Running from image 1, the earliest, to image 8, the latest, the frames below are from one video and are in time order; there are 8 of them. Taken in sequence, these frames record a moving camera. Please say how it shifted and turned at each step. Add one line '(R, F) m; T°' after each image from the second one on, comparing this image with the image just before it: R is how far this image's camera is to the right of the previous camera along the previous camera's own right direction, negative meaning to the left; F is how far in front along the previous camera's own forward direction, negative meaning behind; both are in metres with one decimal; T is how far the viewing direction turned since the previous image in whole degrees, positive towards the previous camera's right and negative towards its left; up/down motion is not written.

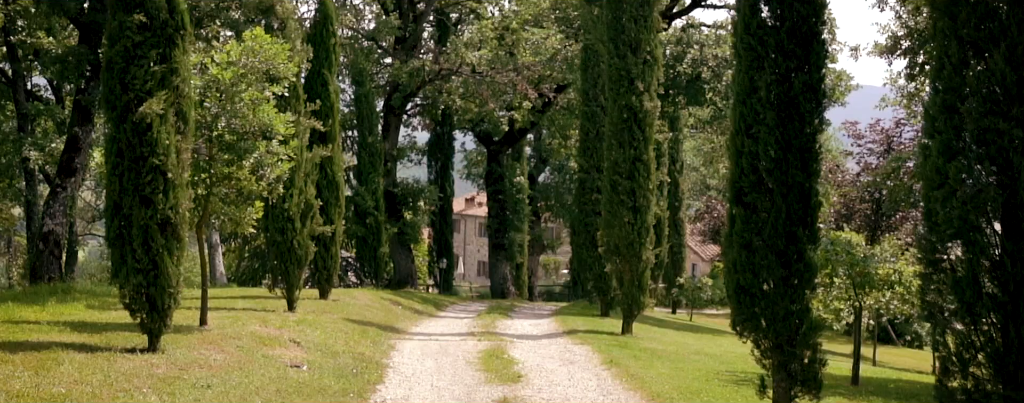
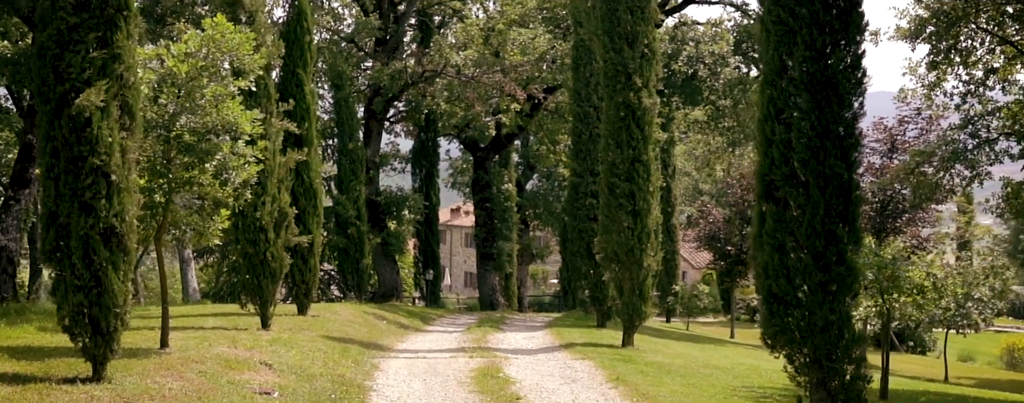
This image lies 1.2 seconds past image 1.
(-0.1, +1.5) m; +1°
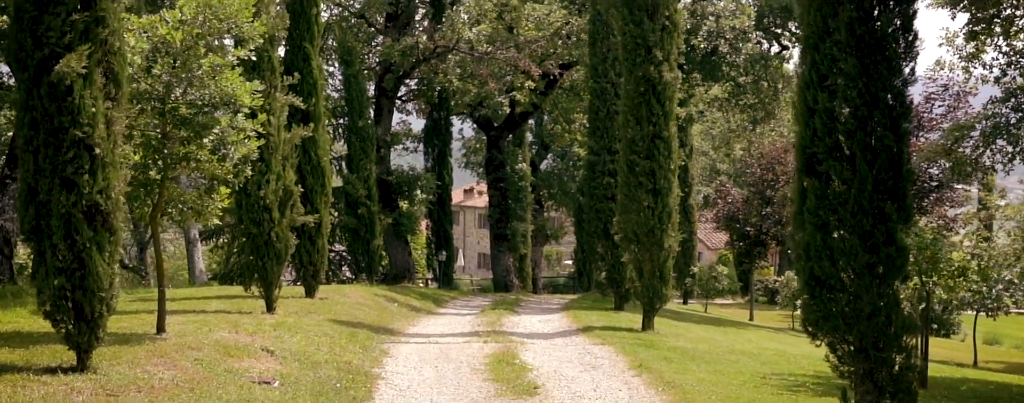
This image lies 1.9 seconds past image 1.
(0.0, +0.8) m; 0°
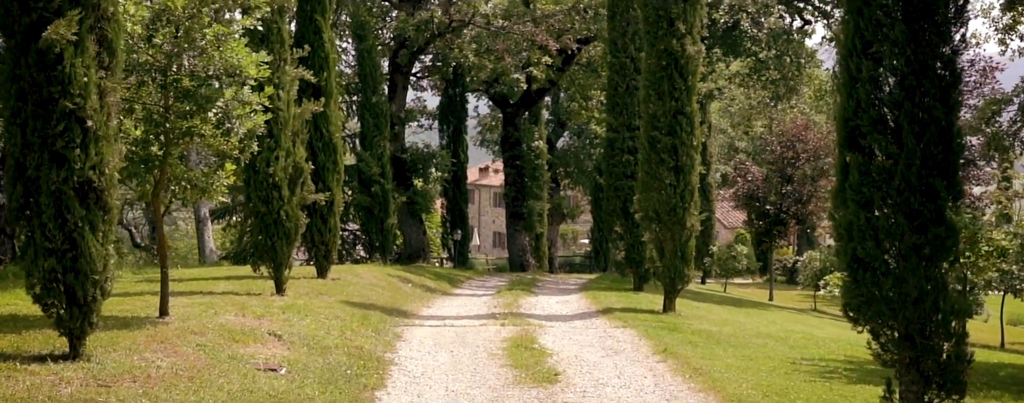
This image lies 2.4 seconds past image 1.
(0.0, +0.6) m; -1°
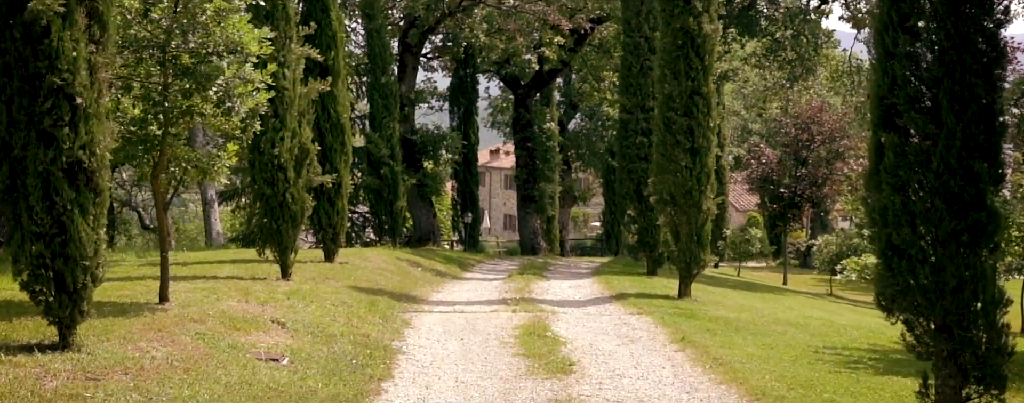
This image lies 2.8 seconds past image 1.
(0.0, +0.5) m; 0°
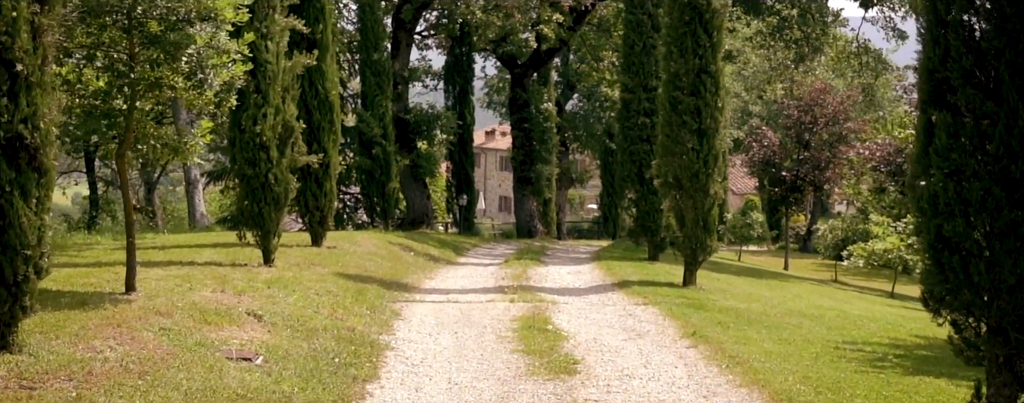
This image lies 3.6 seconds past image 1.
(0.0, +1.0) m; 0°
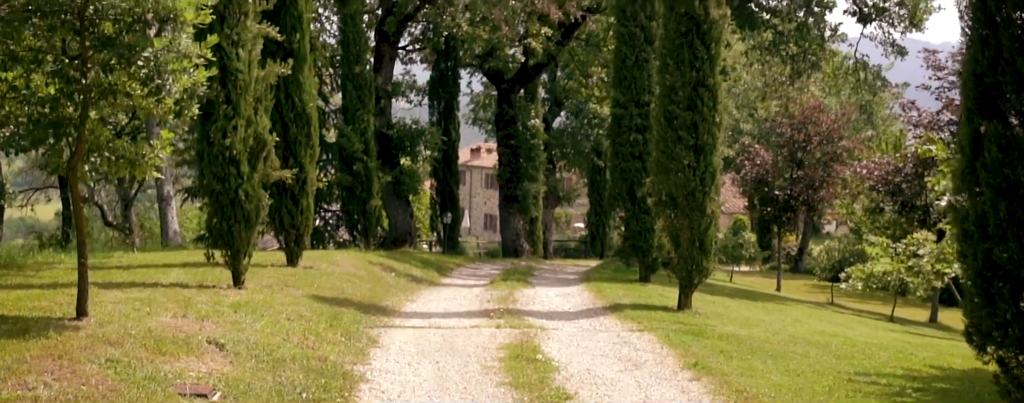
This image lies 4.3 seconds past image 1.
(0.0, +0.9) m; +1°
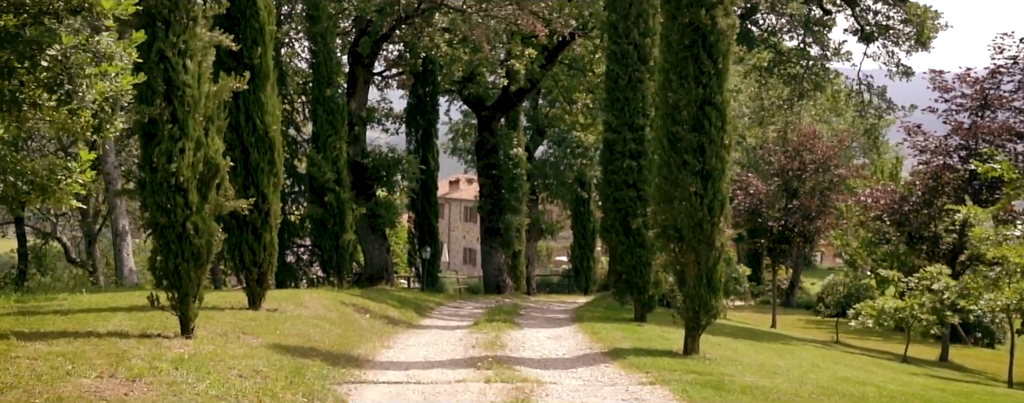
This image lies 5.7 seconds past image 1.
(-0.1, +1.8) m; +1°
